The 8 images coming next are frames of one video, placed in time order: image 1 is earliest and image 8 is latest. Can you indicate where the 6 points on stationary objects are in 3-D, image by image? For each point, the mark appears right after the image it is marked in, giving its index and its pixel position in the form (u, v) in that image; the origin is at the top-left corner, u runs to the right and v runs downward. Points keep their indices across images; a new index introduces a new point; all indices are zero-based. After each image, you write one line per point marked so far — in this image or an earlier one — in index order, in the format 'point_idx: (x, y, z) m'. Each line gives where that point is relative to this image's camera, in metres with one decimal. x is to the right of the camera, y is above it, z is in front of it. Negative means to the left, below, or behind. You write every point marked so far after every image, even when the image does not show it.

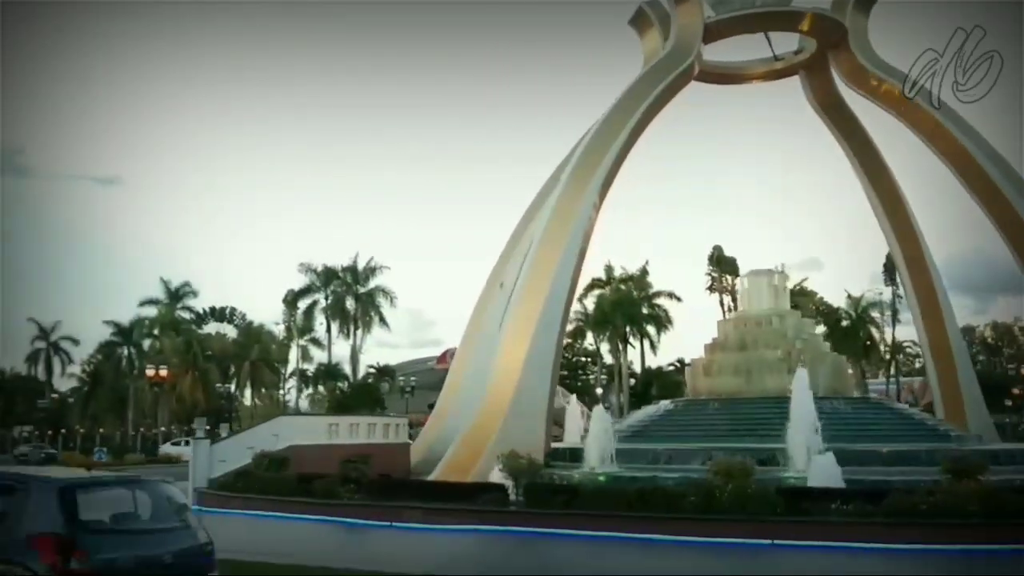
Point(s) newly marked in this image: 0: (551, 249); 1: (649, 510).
0: (+0.8, +0.7, +16.1) m
1: (+1.6, -2.5, +9.7) m
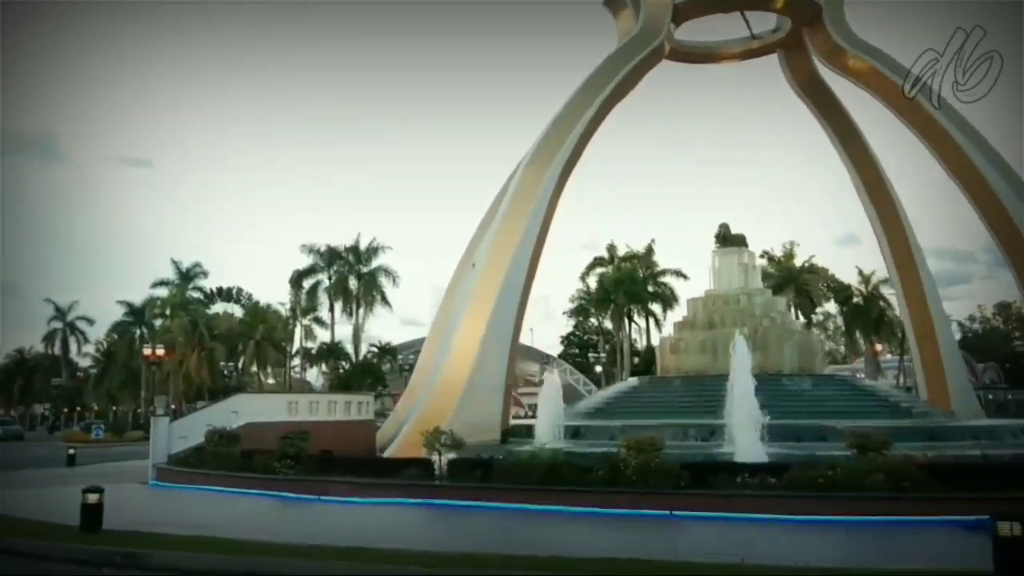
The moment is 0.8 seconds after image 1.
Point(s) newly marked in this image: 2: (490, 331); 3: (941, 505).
0: (0.0, +1.1, +16.2) m
1: (+0.5, -2.3, +9.8) m
2: (-0.3, -0.7, +15.5) m
3: (+4.4, -2.2, +8.9) m
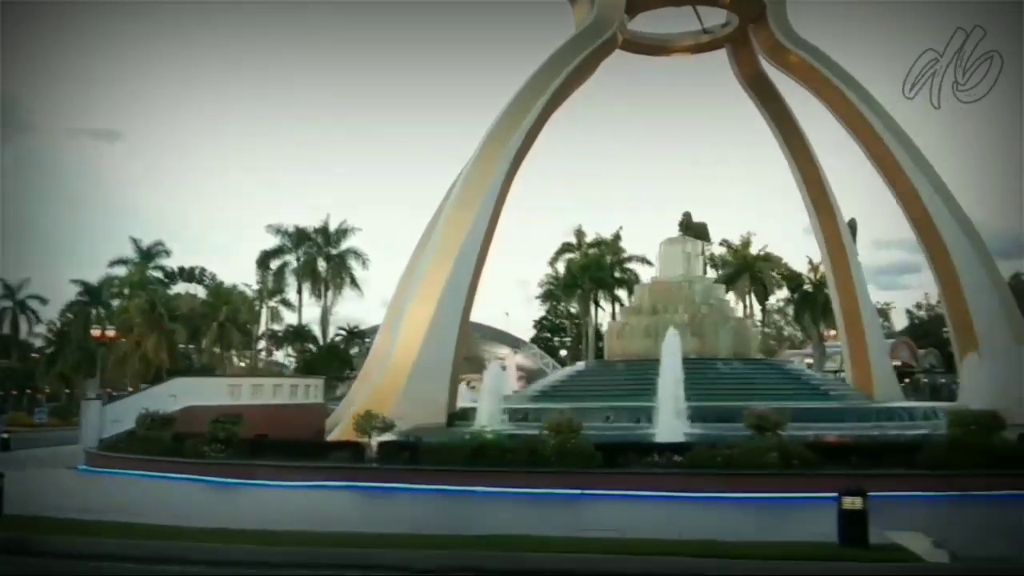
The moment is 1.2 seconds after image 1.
0: (-1.1, +1.4, +16.7) m
1: (-0.4, -2.1, +10.3) m
2: (-1.4, -0.5, +16.0) m
3: (+3.5, -2.1, +9.5) m
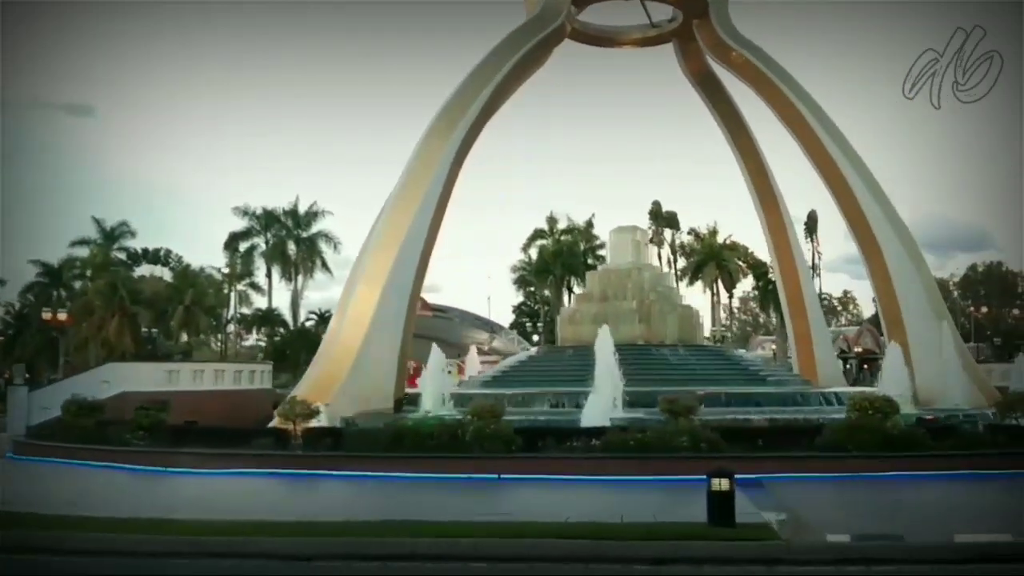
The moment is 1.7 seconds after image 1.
0: (-2.1, +1.7, +16.8) m
1: (-1.4, -2.0, +10.5) m
2: (-2.4, -0.2, +16.2) m
3: (+2.5, -2.0, +9.8) m
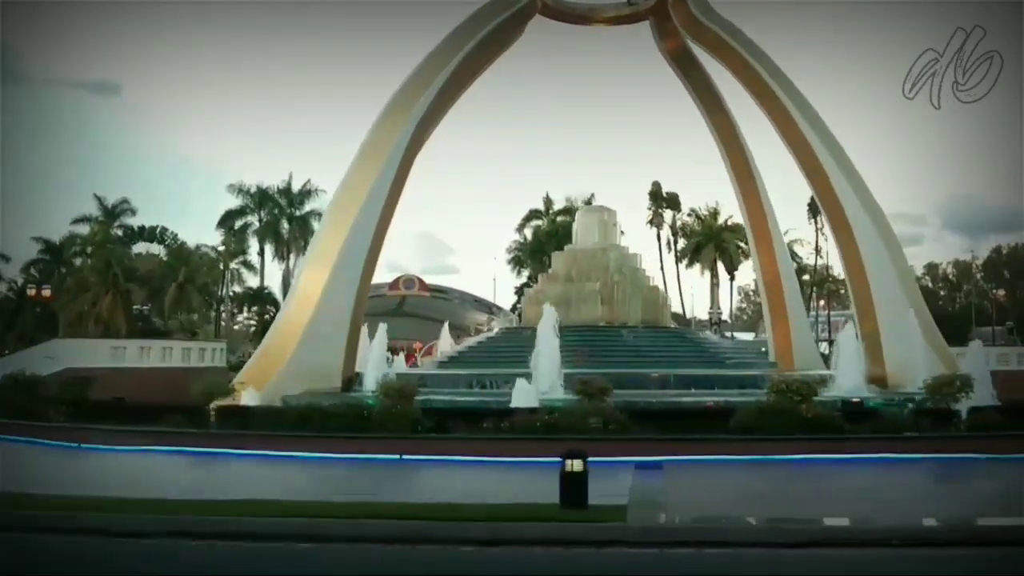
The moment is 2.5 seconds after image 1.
0: (-3.0, +2.1, +16.7) m
1: (-2.5, -1.7, +10.5) m
2: (-3.3, +0.2, +16.1) m
3: (+1.3, -1.7, +9.6) m
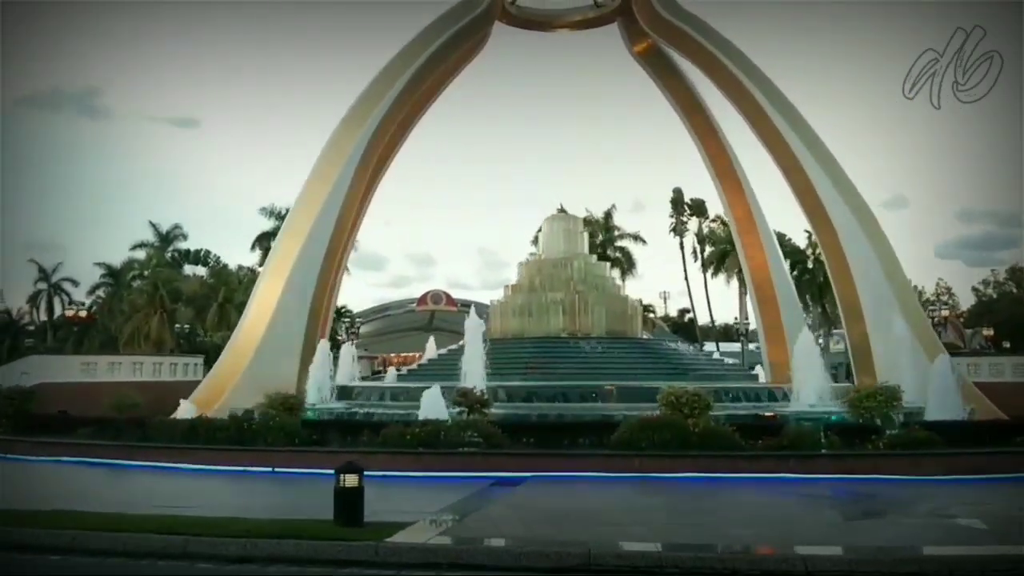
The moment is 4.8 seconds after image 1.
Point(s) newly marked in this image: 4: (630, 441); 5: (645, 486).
0: (-3.9, +1.8, +16.9) m
1: (-3.9, -1.9, +10.6) m
2: (-4.3, -0.1, +16.3) m
3: (-0.1, -1.9, +9.4) m
4: (+1.3, -1.7, +9.5) m
5: (+1.3, -2.0, +8.8) m
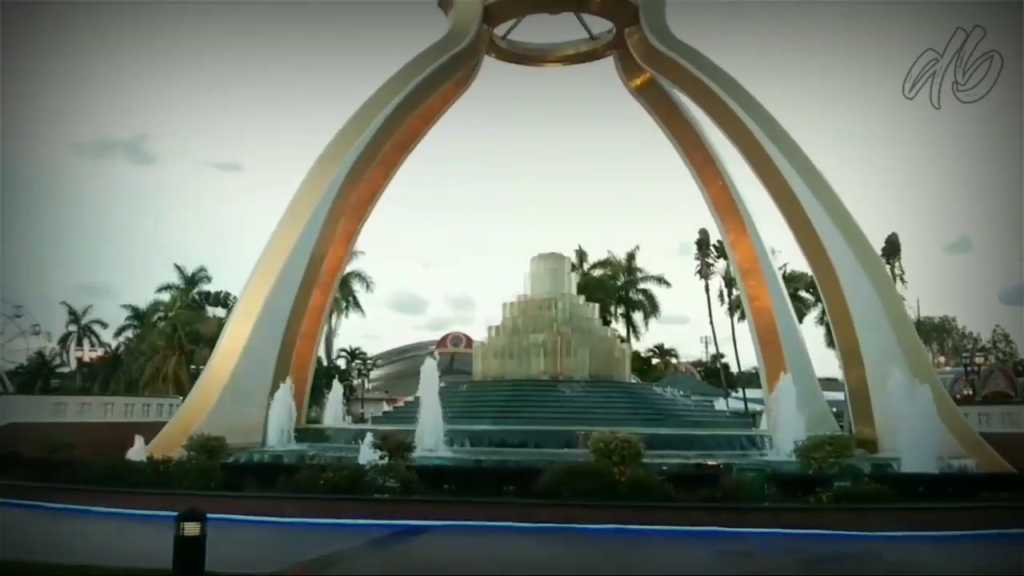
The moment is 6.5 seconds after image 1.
0: (-4.3, +1.0, +16.7) m
1: (-4.7, -2.3, +10.2) m
2: (-4.7, -0.8, +16.0) m
3: (-1.0, -2.3, +8.8) m
4: (+0.4, -2.1, +8.9) m
5: (+0.4, -2.4, +8.2) m
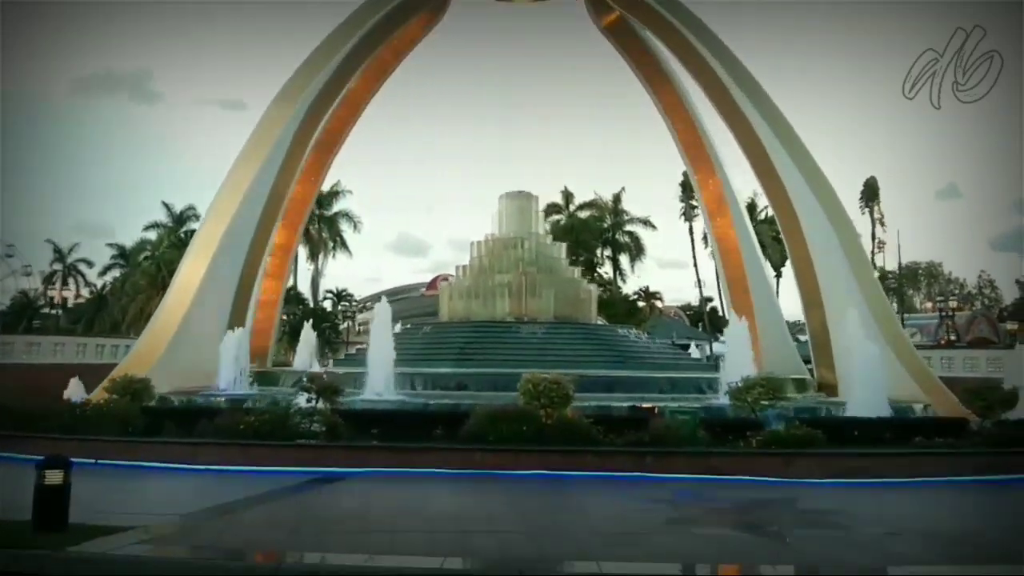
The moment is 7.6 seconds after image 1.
0: (-5.0, +2.2, +16.1) m
1: (-5.4, -1.6, +9.8) m
2: (-5.4, +0.3, +15.5) m
3: (-1.8, -1.6, +8.4) m
4: (-0.3, -1.5, +8.5) m
5: (-0.3, -1.8, +7.7) m
